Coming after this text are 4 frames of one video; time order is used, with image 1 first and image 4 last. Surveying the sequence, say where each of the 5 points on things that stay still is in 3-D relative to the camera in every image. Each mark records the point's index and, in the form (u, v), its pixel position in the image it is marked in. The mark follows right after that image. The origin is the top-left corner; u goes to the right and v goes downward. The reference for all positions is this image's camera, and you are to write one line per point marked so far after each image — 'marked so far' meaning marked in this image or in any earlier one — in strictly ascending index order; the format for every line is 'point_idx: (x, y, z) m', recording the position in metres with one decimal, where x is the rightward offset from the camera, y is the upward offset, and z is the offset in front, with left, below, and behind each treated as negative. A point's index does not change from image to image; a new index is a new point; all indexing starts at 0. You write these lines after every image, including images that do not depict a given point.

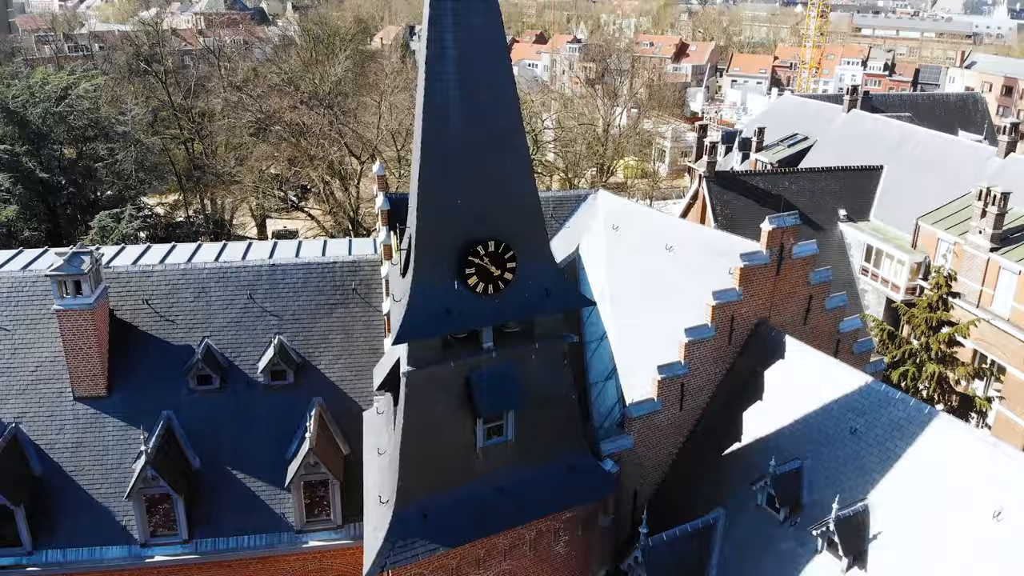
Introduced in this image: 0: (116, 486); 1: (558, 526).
0: (-7.8, -3.9, +16.6) m
1: (+0.8, -4.0, +14.2) m
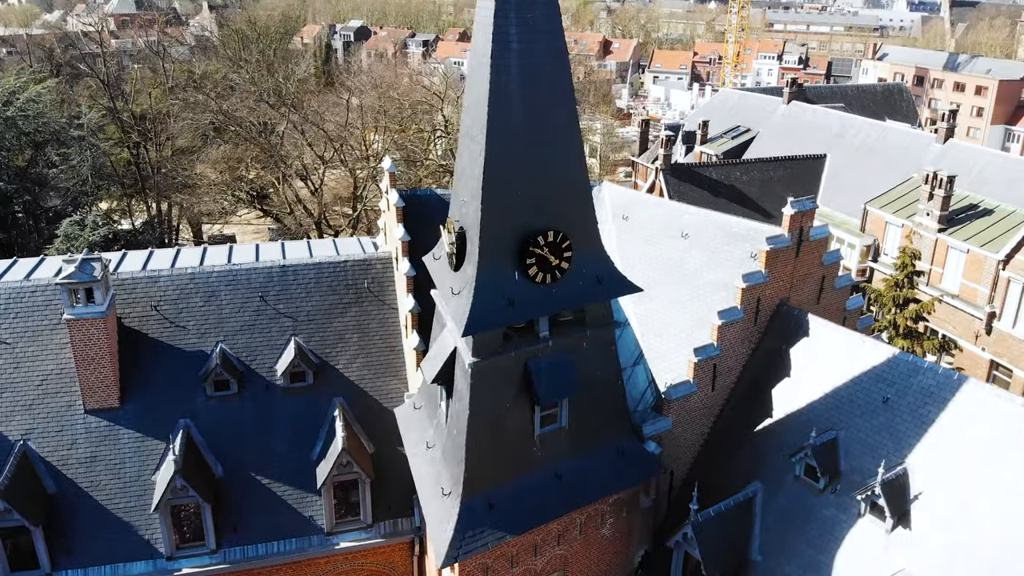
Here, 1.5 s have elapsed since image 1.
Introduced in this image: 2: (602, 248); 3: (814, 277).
0: (-7.2, -4.0, +16.1) m
1: (+1.6, -3.8, +14.5) m
2: (+1.4, +0.6, +13.2) m
3: (+5.9, +0.2, +16.4) m
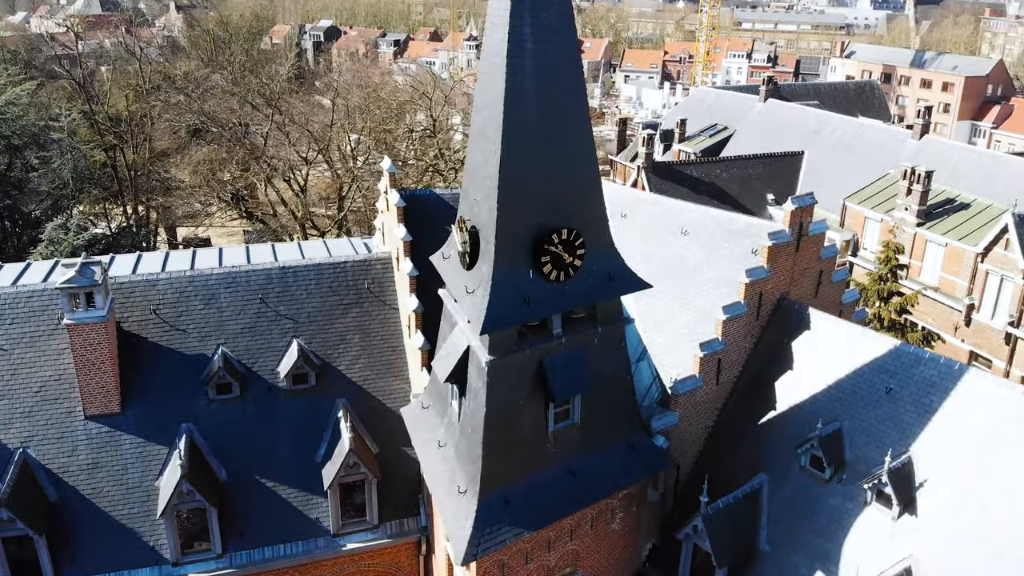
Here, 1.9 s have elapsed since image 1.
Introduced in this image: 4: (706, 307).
0: (-7.0, -4.1, +15.9) m
1: (+1.8, -3.7, +14.6) m
2: (+1.6, +0.7, +13.3) m
3: (+5.9, +0.3, +16.7) m
4: (+3.7, -0.4, +16.1) m
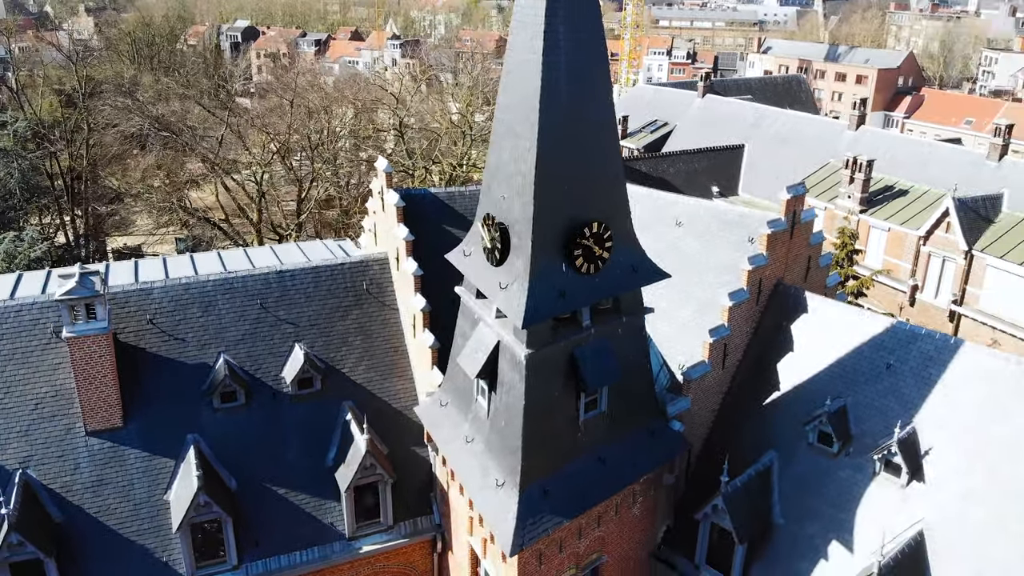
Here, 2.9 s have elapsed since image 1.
0: (-6.7, -4.3, +15.4) m
1: (+2.2, -3.6, +15.1) m
2: (+2.0, +0.8, +13.7) m
3: (+6.0, +0.6, +17.5) m
4: (+3.9, -0.1, +16.7) m
